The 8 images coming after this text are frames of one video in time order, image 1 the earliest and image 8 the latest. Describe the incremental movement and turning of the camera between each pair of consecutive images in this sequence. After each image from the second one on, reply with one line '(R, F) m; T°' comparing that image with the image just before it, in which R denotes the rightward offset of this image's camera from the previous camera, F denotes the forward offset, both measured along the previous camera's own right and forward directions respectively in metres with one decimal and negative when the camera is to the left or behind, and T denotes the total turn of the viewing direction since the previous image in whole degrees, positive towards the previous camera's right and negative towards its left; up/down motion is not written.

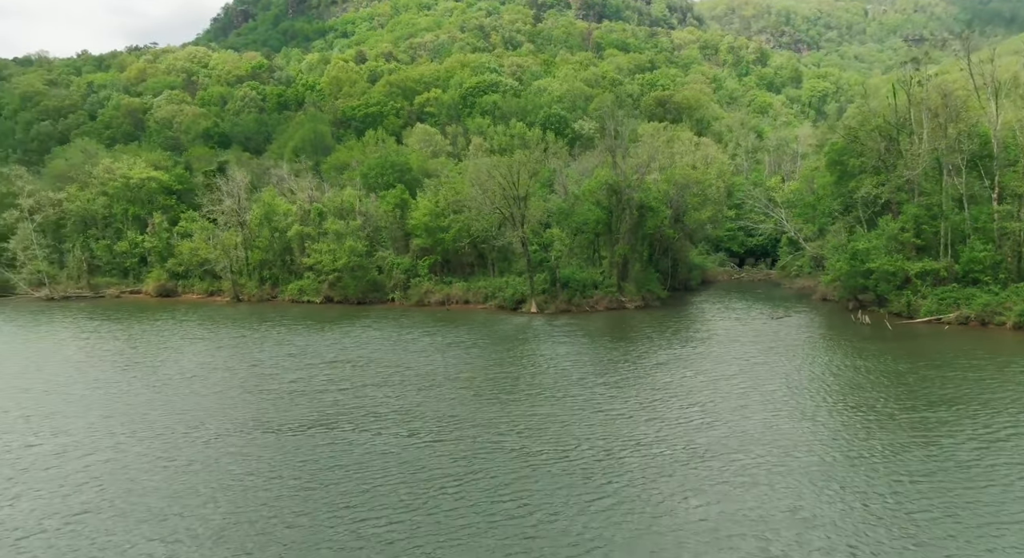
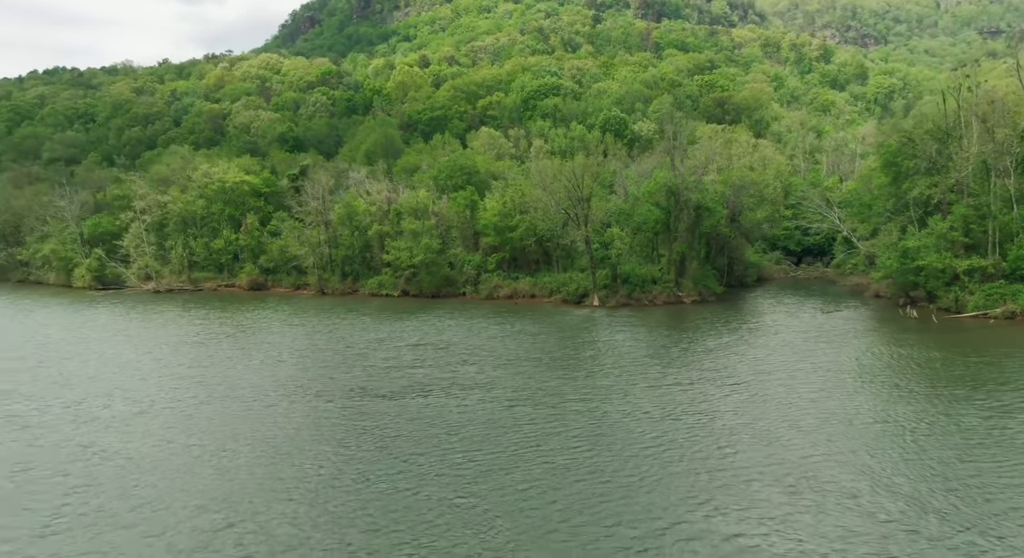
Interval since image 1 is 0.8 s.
(-0.6, -4.7) m; -4°
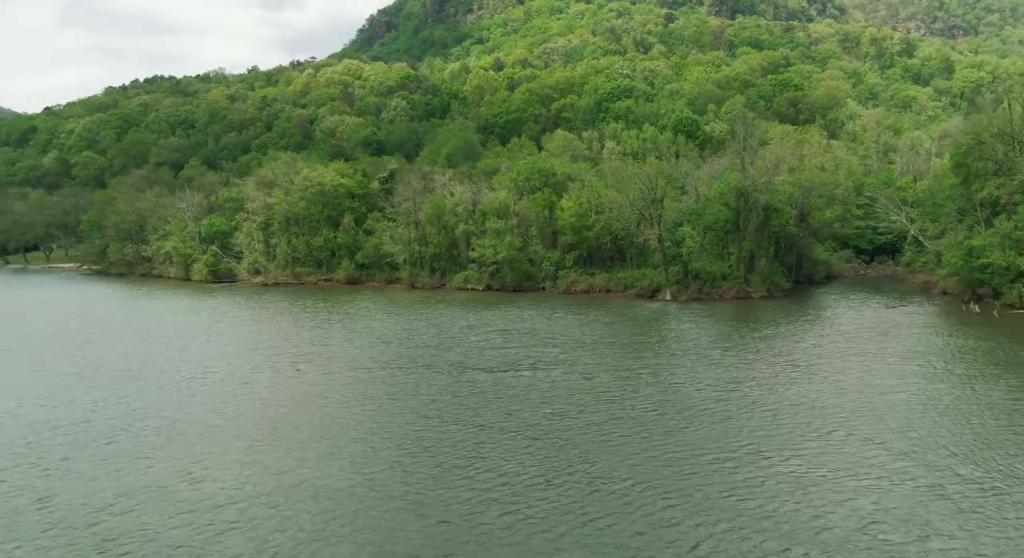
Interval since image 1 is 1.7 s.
(-0.7, -5.3) m; -5°
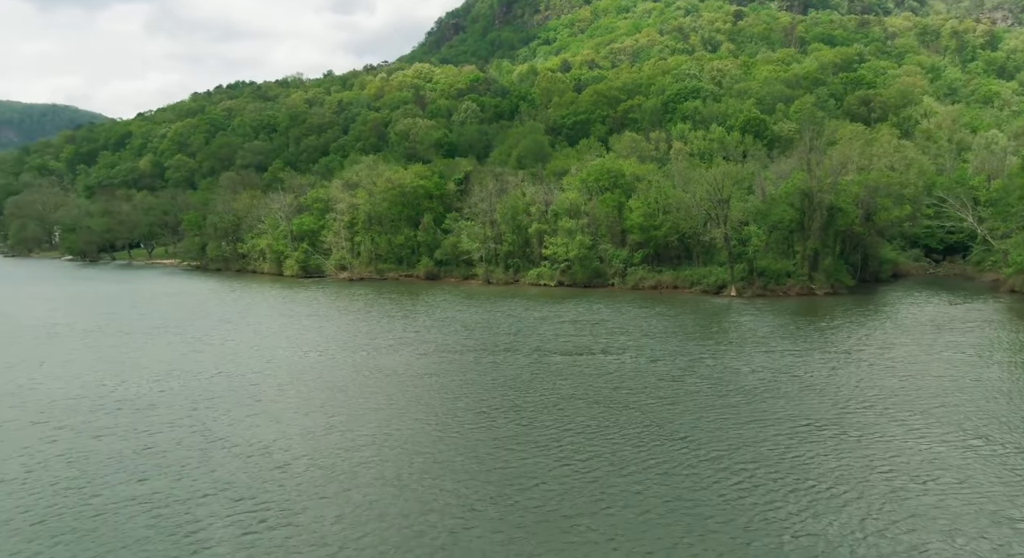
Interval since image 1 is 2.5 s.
(-0.6, -4.3) m; -5°
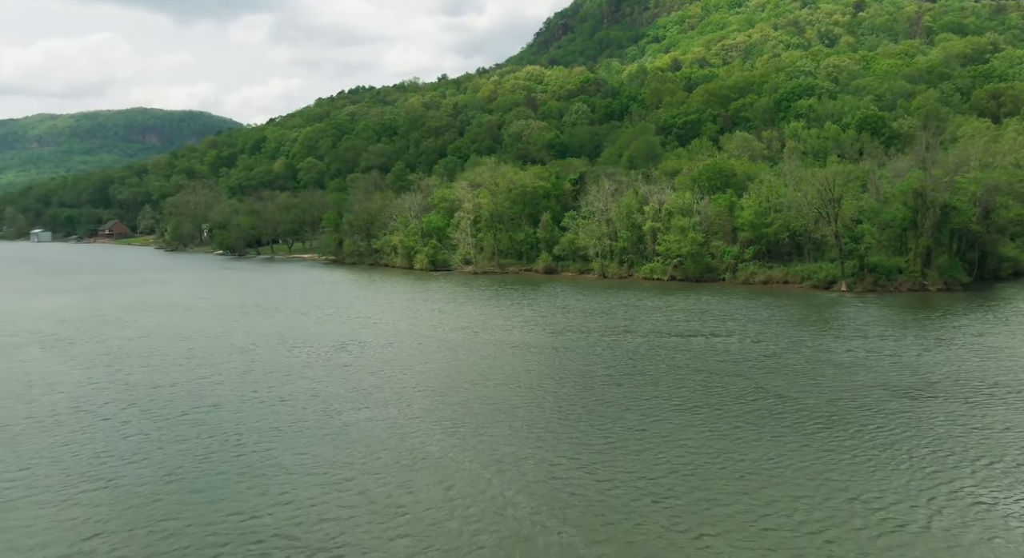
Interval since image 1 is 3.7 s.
(-0.9, -6.0) m; -8°
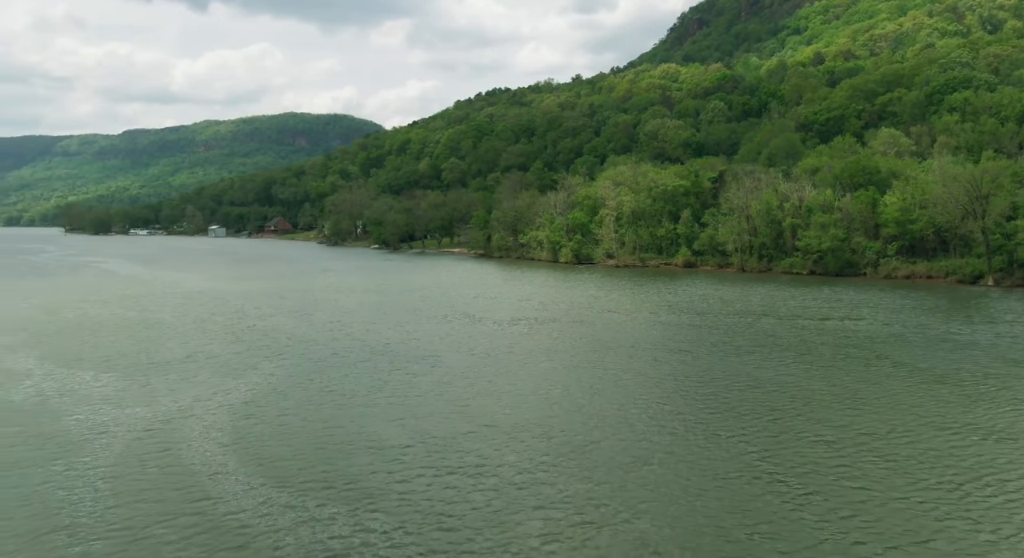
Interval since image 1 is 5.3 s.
(-1.3, -6.8) m; -10°
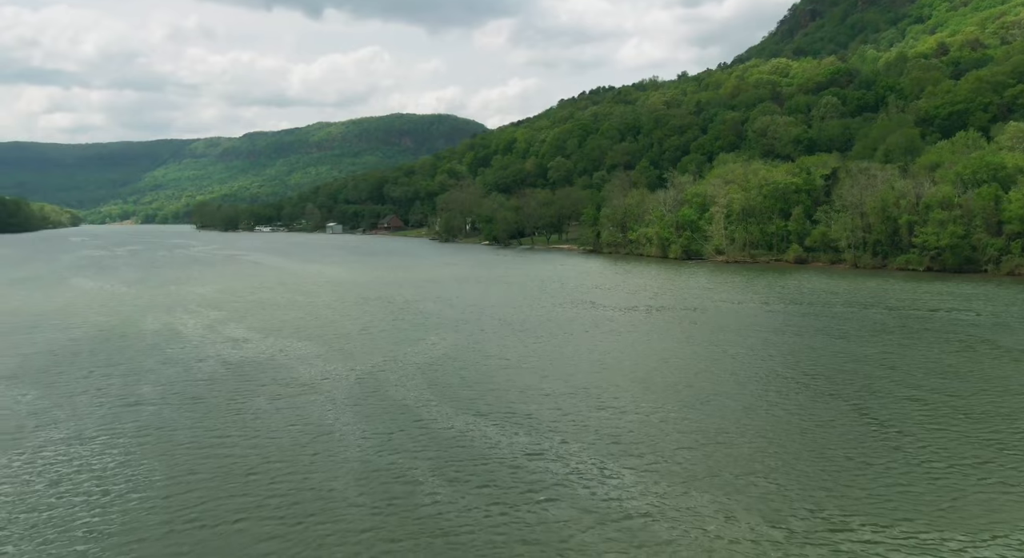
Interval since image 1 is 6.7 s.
(-1.3, -4.8) m; -7°
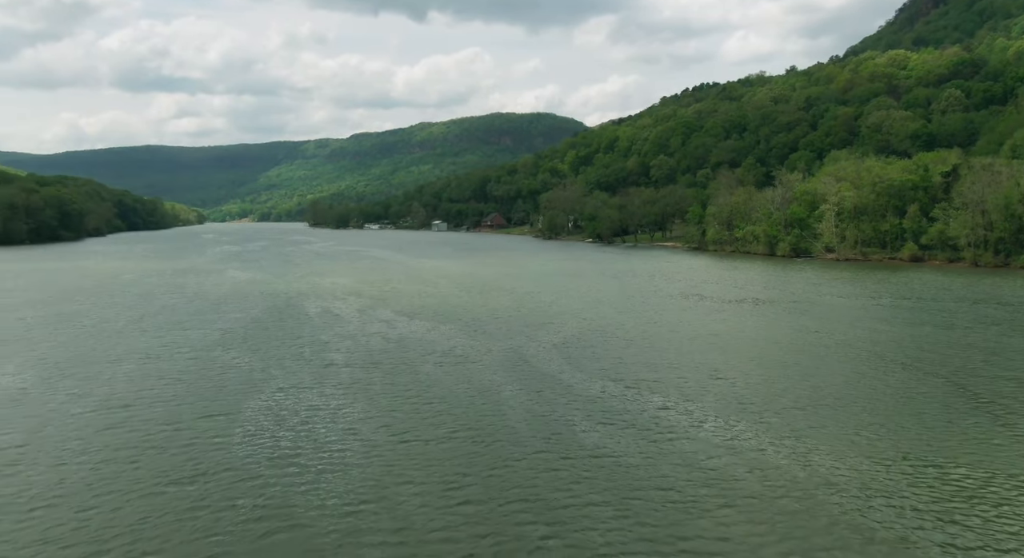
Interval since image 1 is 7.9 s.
(-1.0, -3.8) m; -7°
